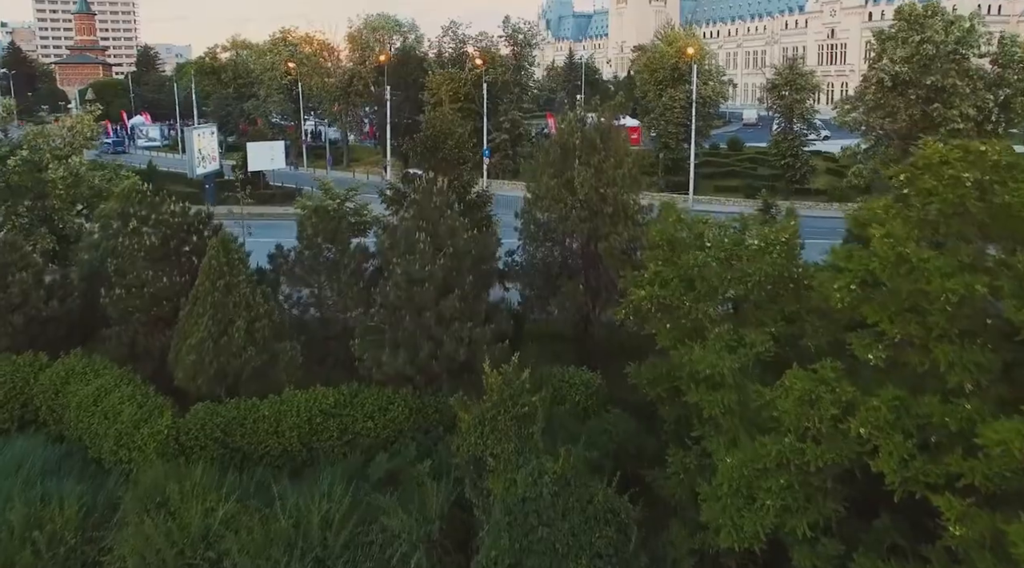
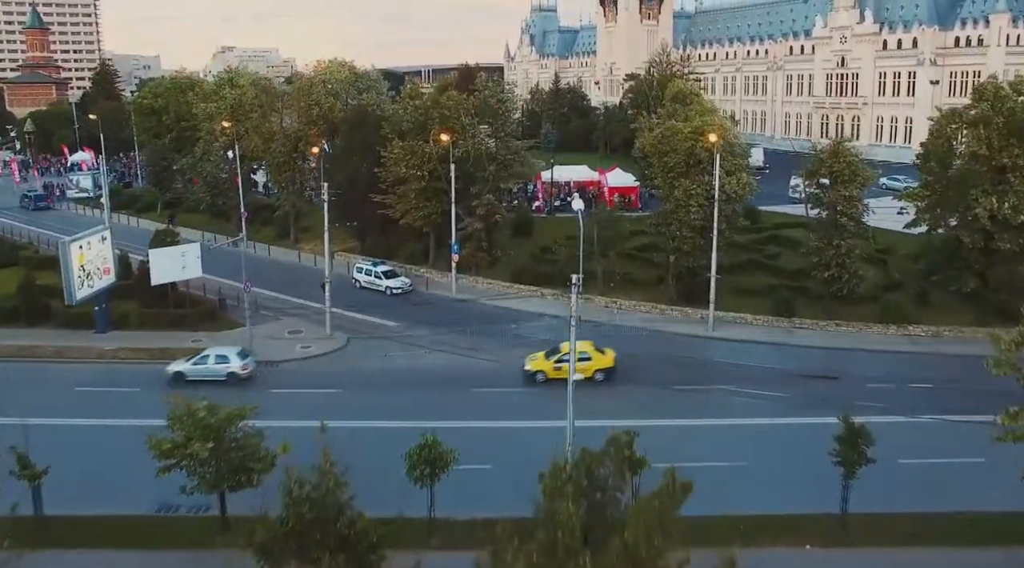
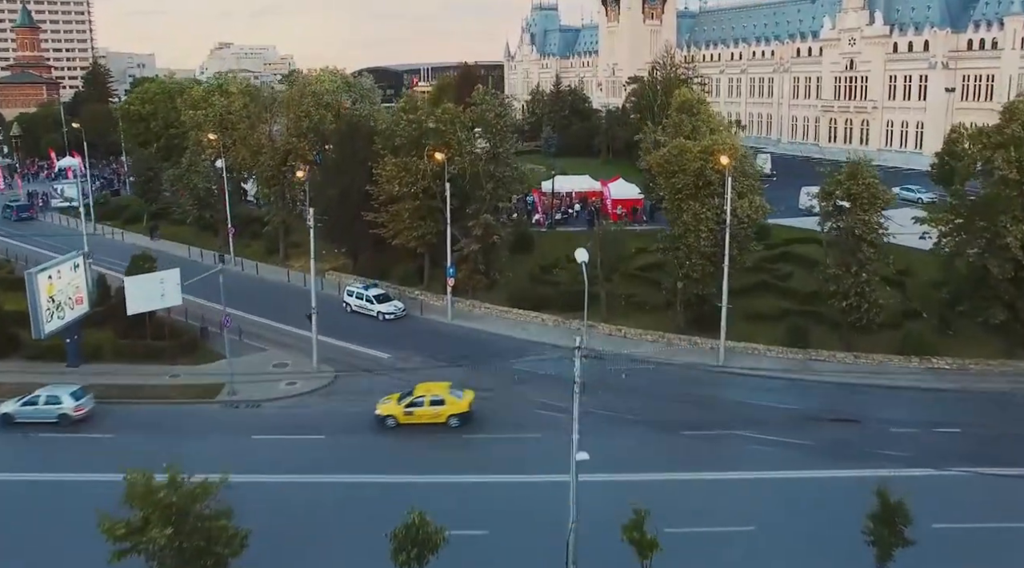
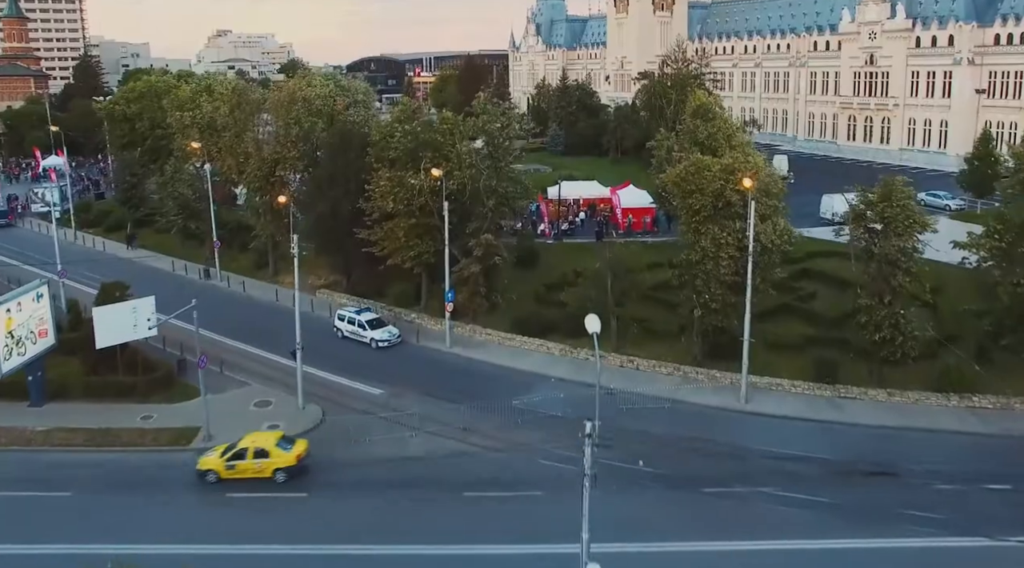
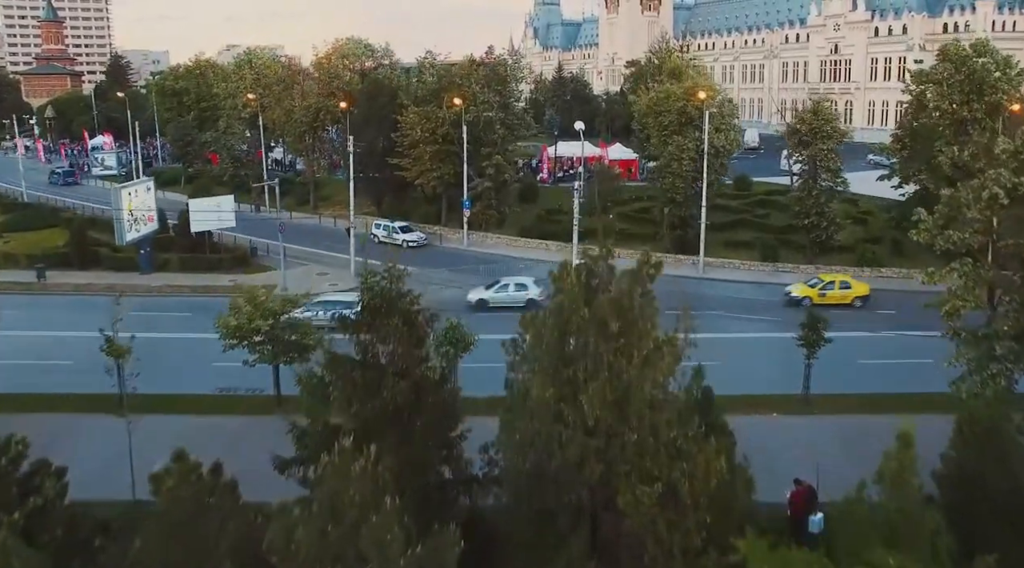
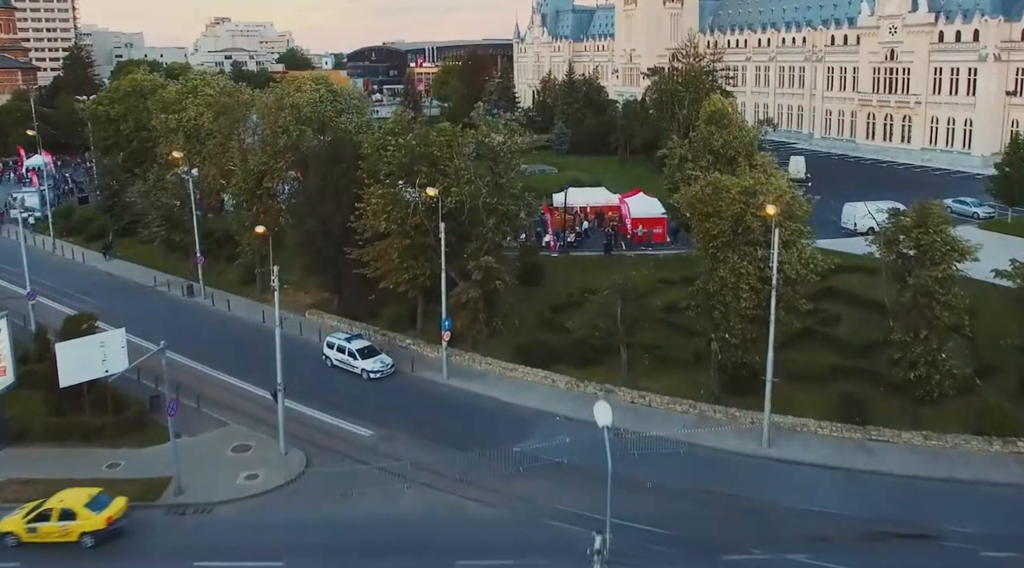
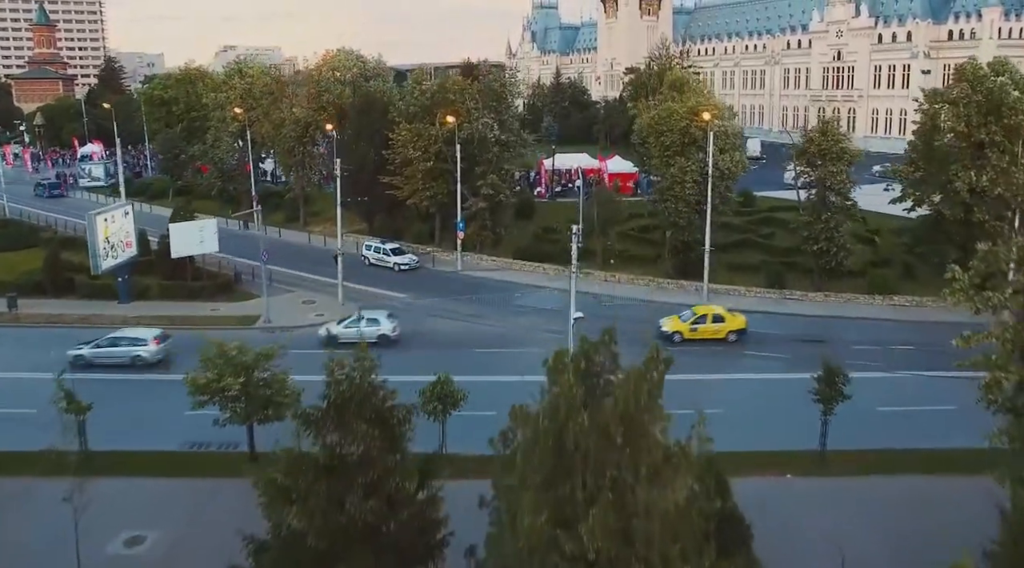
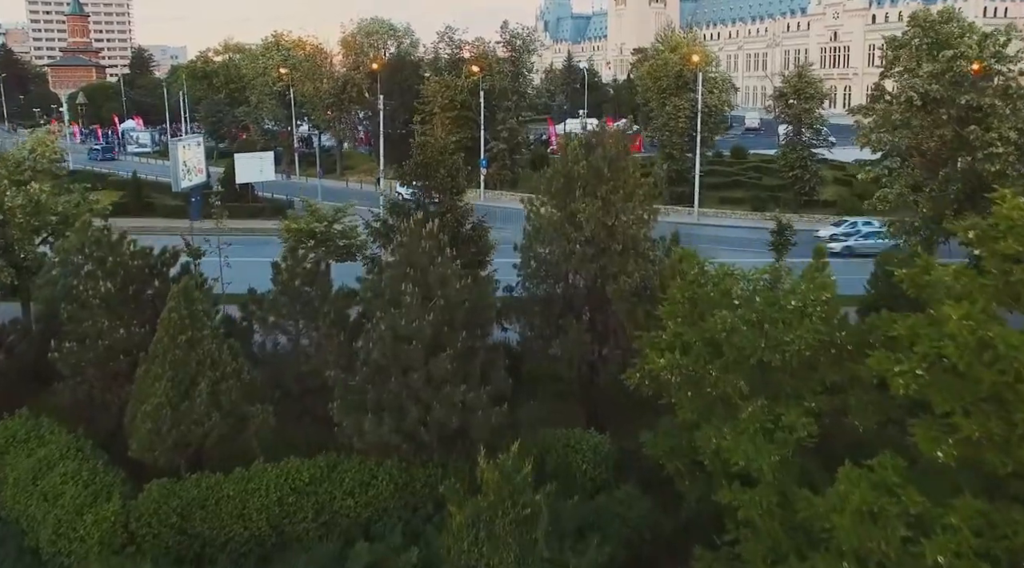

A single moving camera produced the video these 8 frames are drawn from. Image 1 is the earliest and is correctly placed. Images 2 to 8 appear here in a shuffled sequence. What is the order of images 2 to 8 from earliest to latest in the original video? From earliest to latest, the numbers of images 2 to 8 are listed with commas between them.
8, 5, 7, 2, 3, 4, 6
